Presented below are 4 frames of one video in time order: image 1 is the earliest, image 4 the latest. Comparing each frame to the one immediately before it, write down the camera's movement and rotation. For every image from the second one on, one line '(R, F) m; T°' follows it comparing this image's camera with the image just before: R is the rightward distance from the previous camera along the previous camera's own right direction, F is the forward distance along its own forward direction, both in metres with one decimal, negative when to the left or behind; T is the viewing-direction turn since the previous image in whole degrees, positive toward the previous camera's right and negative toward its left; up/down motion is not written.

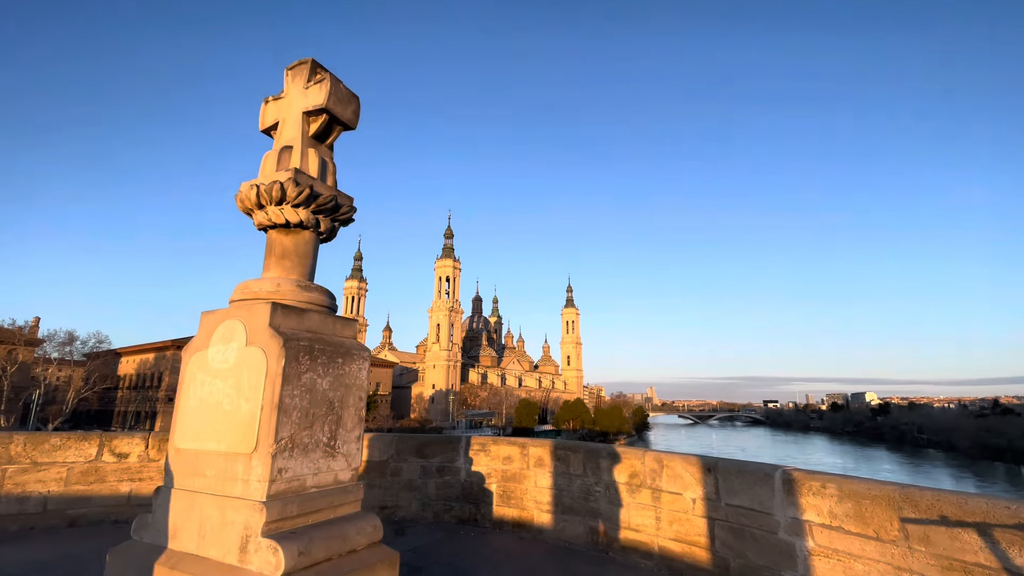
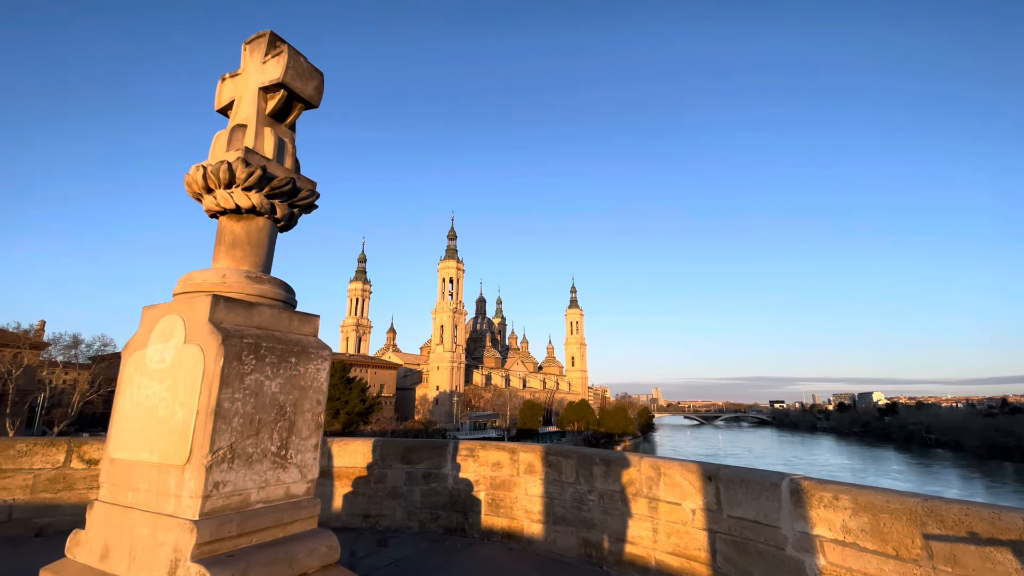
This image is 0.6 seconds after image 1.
(+0.1, +0.3) m; 0°
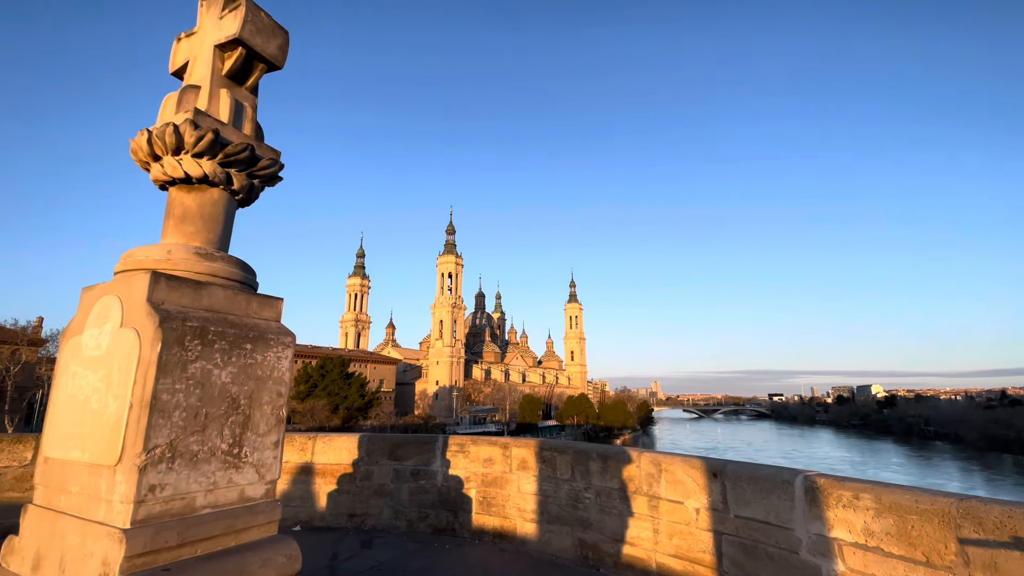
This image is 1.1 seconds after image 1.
(+0.1, +0.3) m; 0°
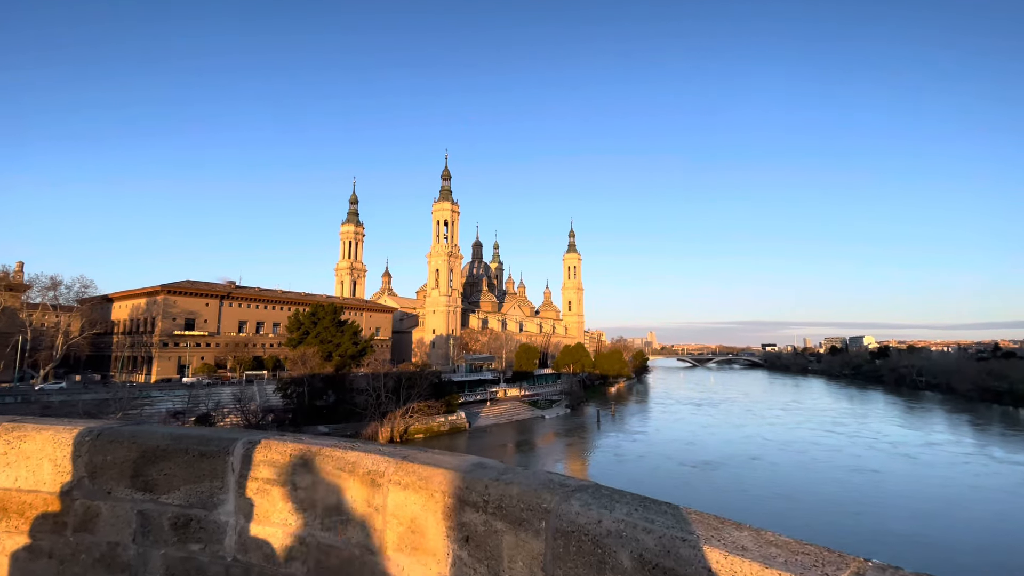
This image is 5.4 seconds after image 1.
(+0.3, +2.7) m; 0°
